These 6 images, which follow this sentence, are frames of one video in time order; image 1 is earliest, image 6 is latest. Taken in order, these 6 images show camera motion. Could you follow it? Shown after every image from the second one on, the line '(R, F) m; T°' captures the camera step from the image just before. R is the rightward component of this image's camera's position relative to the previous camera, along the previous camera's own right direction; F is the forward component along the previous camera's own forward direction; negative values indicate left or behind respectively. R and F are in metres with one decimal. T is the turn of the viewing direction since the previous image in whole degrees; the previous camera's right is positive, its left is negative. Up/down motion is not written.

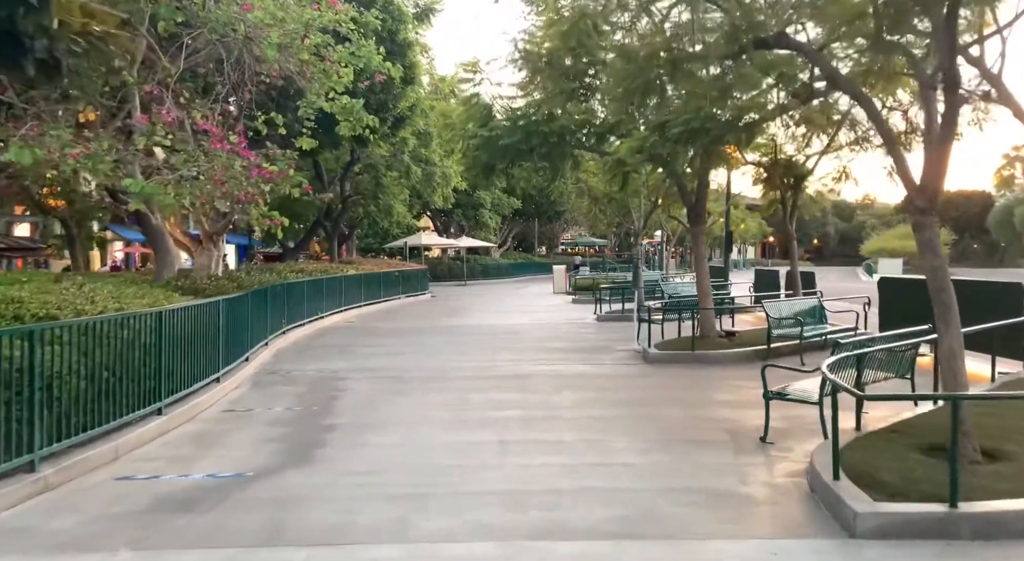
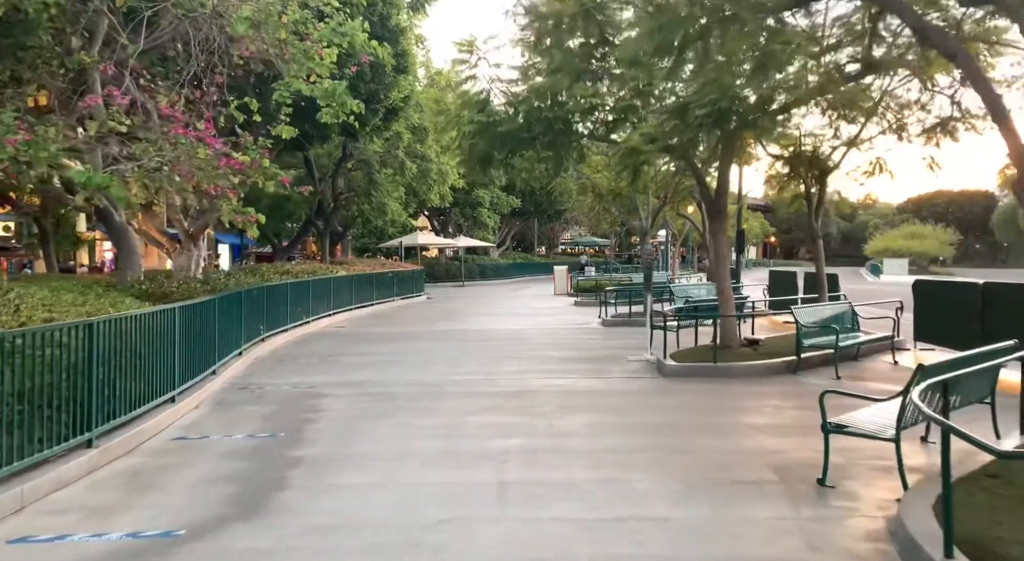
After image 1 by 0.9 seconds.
(0.0, +1.3) m; 0°
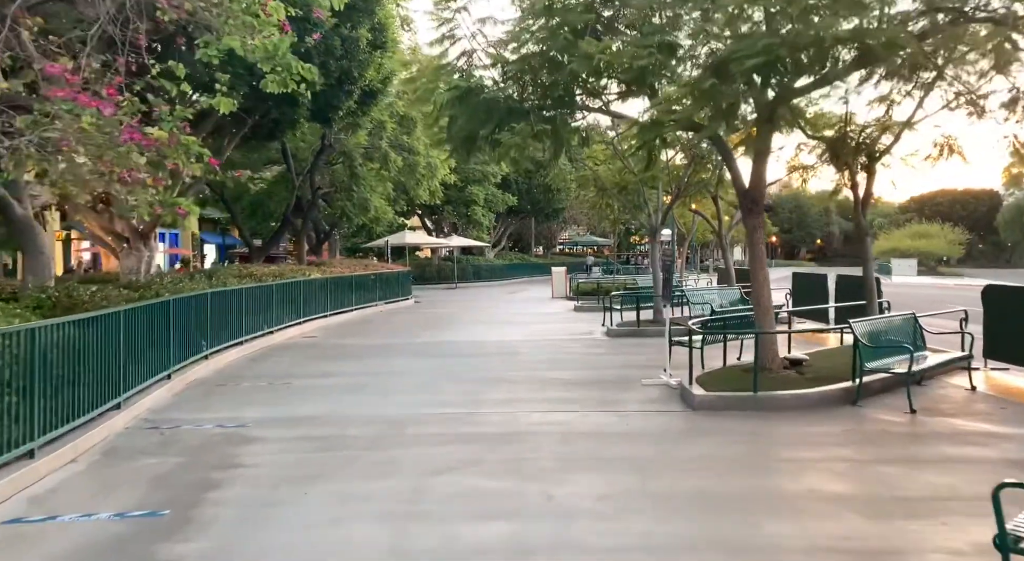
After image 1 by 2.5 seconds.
(+0.1, +2.3) m; 0°
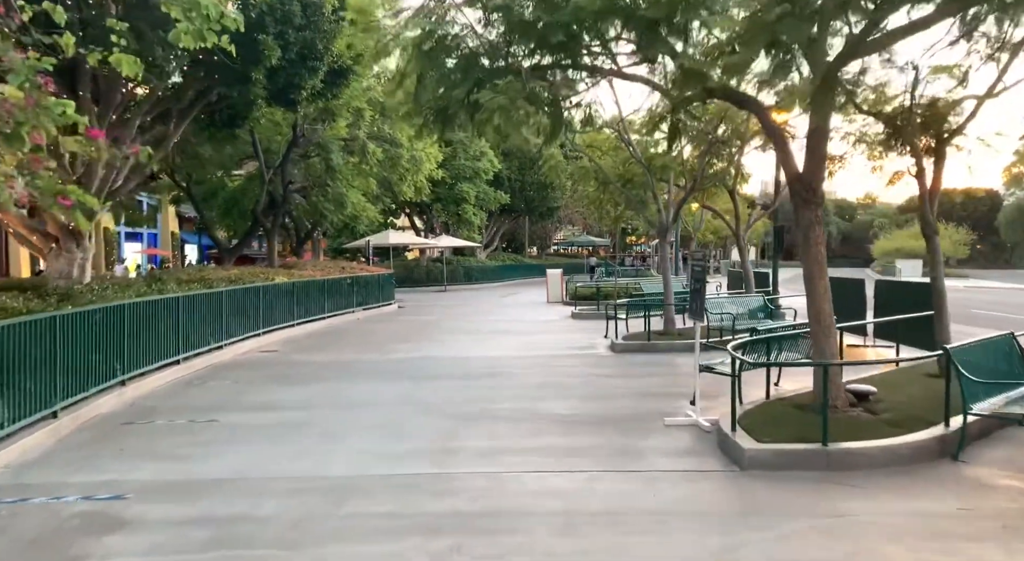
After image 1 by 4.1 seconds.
(+0.1, +2.3) m; 0°
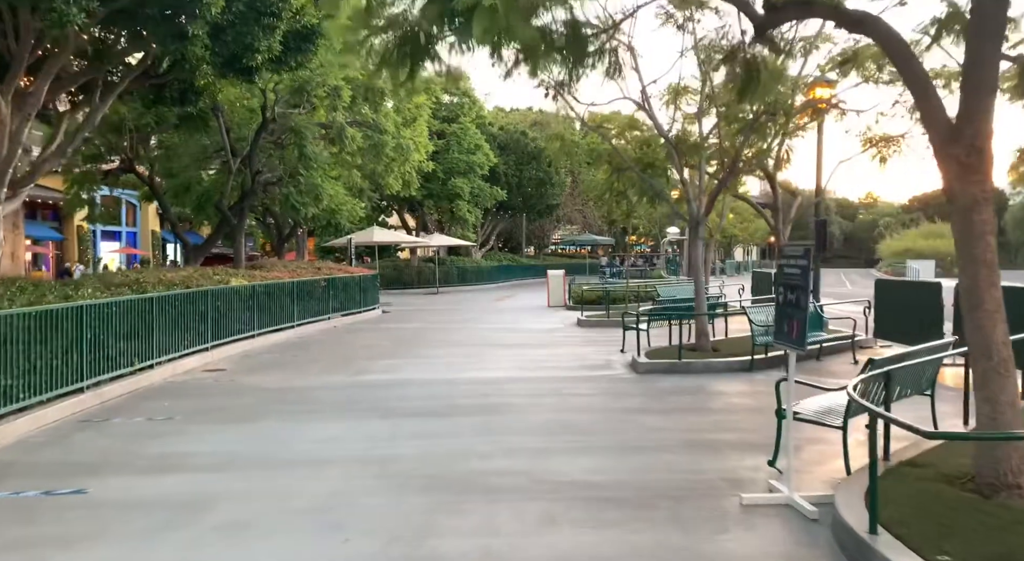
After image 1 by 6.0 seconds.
(0.0, +2.8) m; 0°
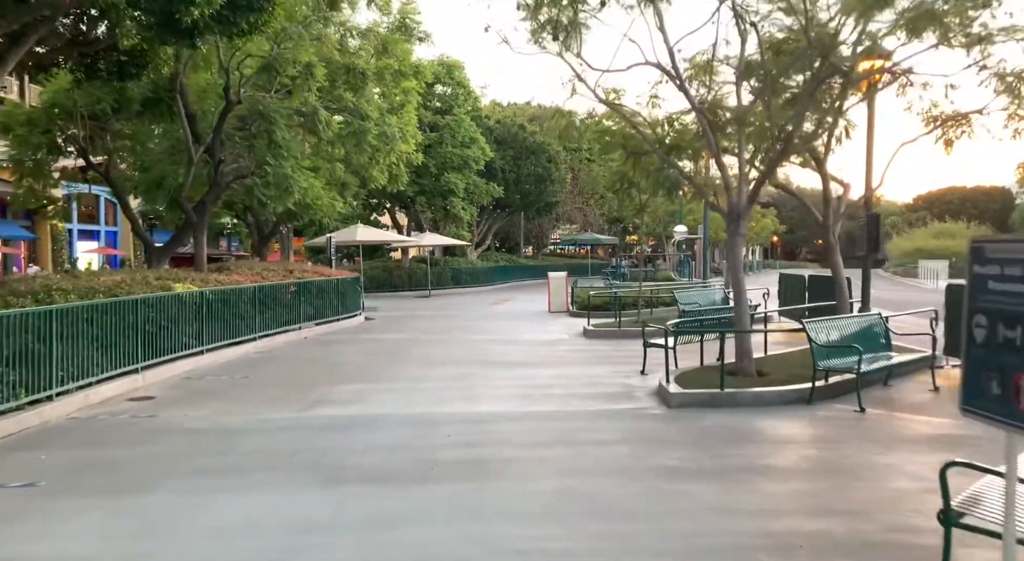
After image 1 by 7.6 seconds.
(0.0, +2.5) m; 0°
